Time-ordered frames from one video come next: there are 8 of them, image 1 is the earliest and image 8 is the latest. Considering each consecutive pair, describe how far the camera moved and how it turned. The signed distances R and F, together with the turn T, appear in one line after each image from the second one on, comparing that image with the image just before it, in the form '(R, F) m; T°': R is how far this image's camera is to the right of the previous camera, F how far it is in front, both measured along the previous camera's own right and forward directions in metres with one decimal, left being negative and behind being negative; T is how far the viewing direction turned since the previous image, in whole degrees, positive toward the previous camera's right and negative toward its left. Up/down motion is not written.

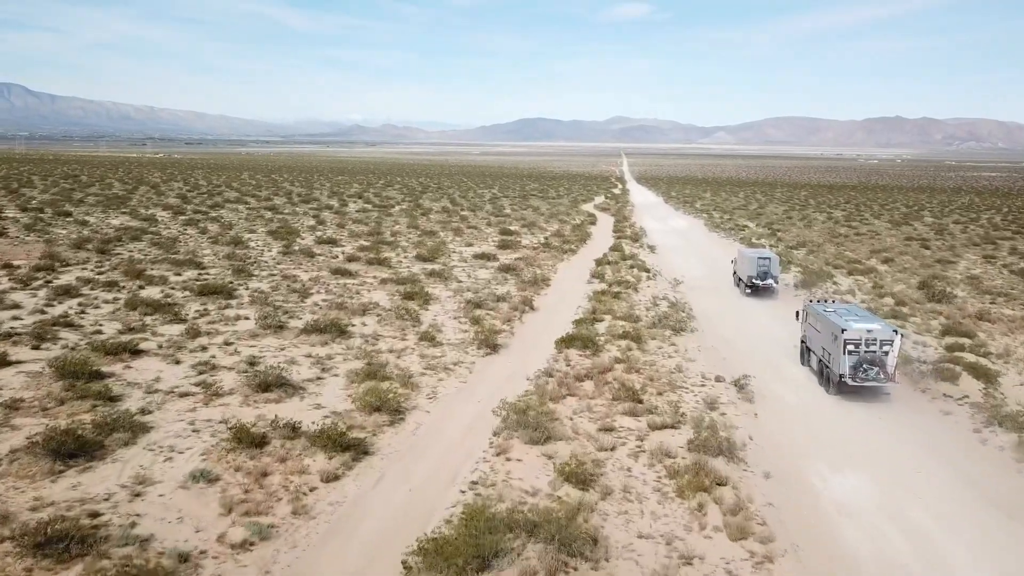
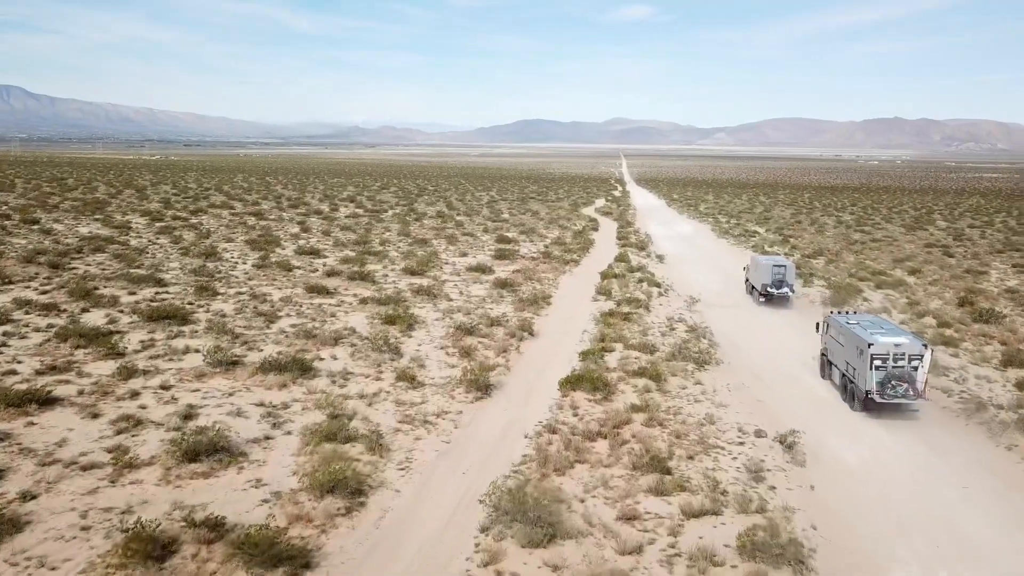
(+0.1, +2.8) m; 0°
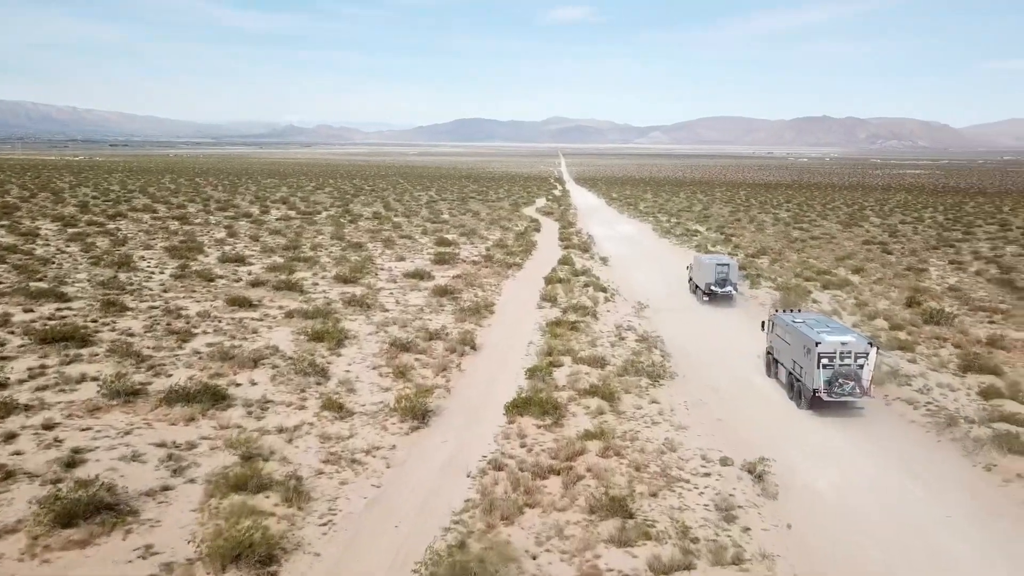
(+0.1, +1.4) m; +4°
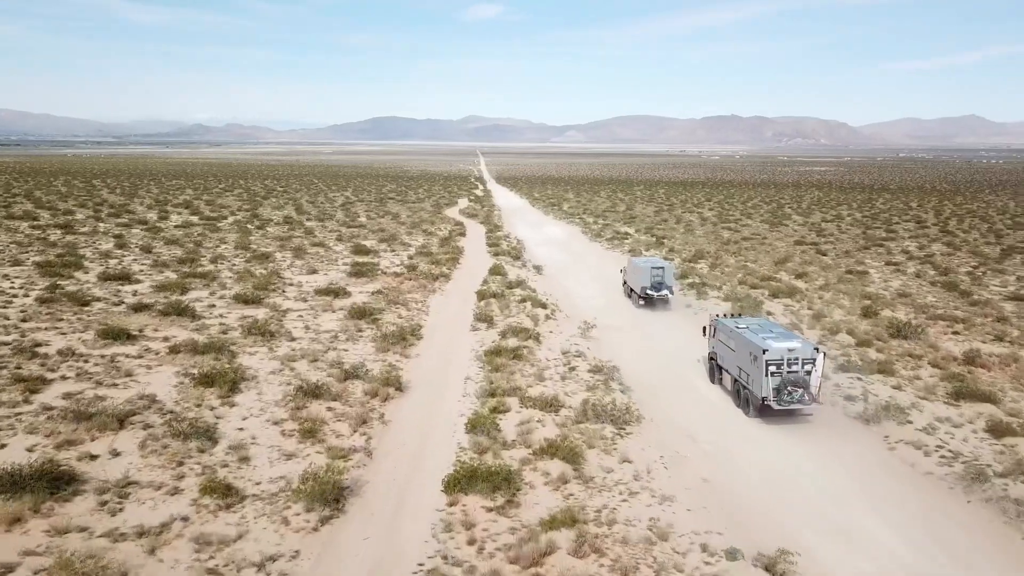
(-0.2, +2.9) m; +6°
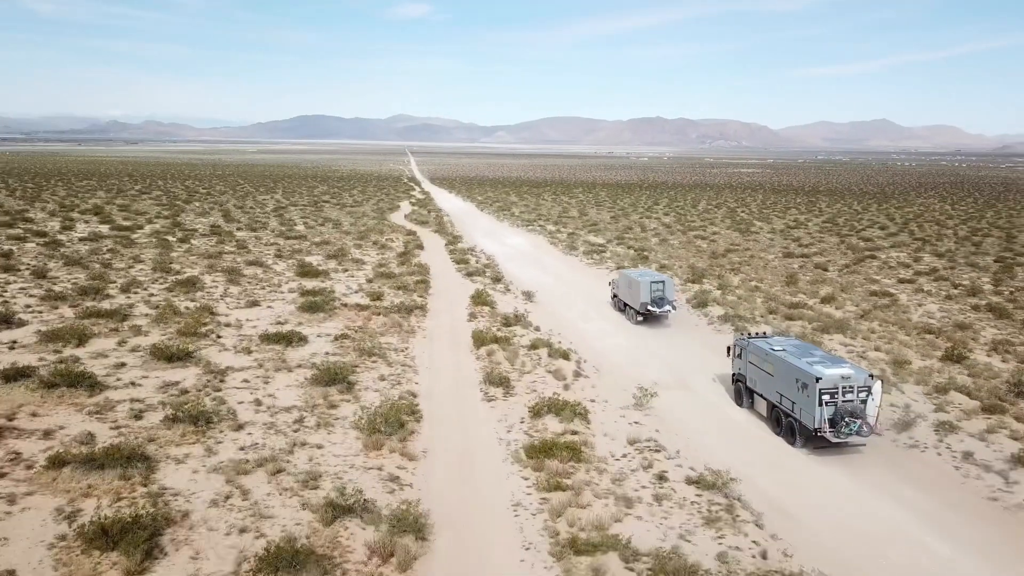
(-1.9, +5.6) m; +5°
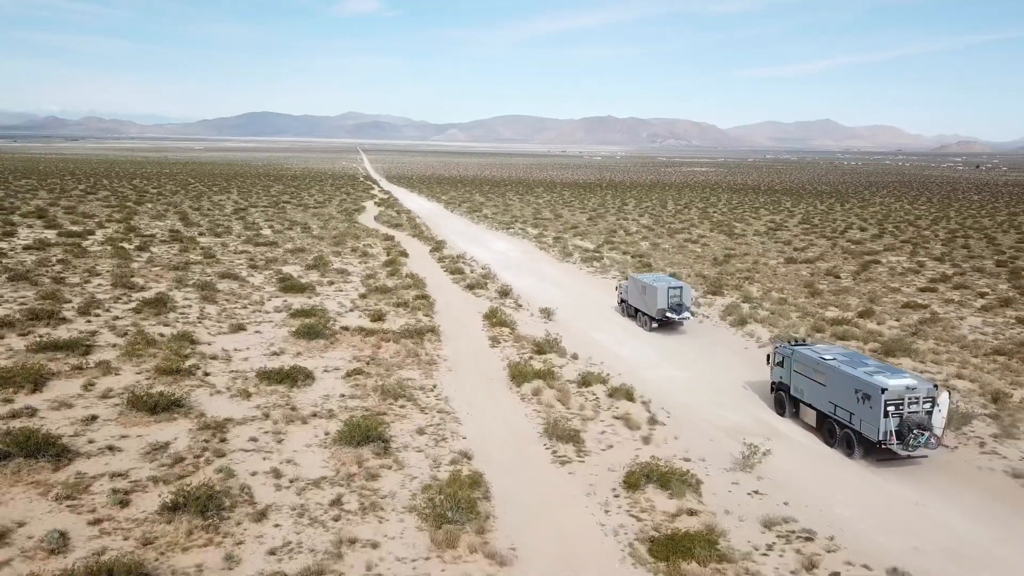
(-1.9, +3.0) m; +3°
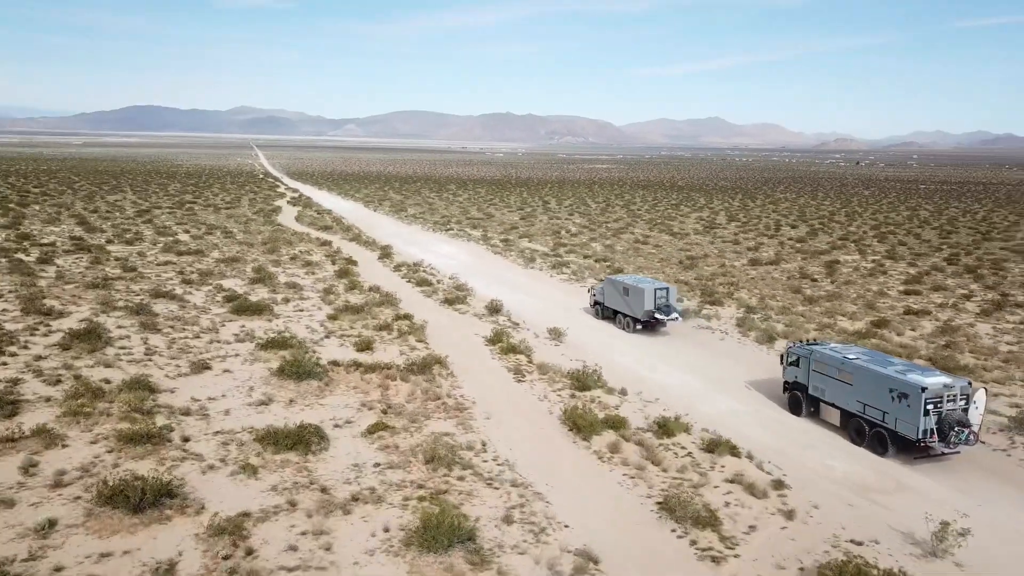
(-2.7, +3.3) m; +7°
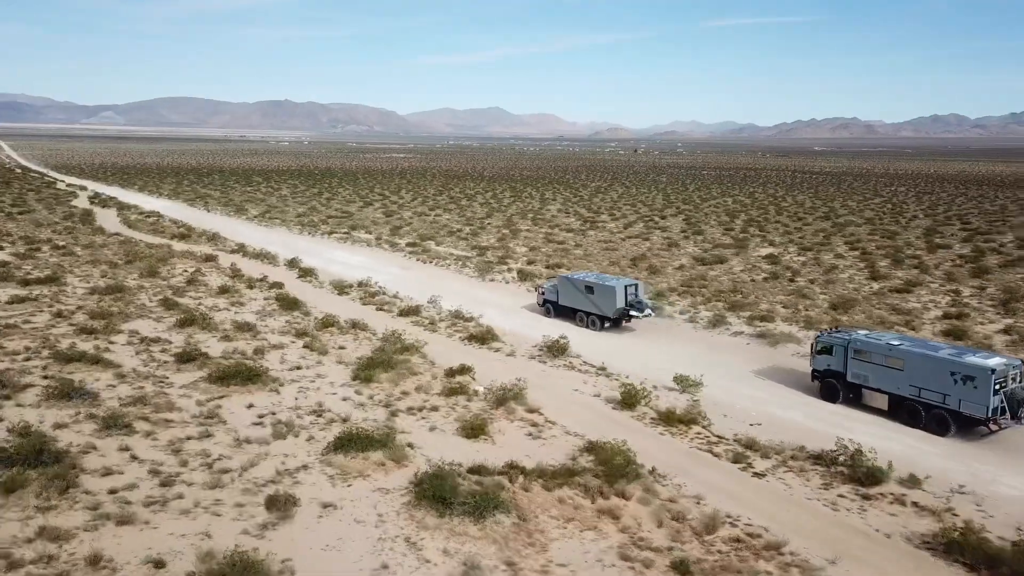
(-6.5, +6.4) m; +15°
